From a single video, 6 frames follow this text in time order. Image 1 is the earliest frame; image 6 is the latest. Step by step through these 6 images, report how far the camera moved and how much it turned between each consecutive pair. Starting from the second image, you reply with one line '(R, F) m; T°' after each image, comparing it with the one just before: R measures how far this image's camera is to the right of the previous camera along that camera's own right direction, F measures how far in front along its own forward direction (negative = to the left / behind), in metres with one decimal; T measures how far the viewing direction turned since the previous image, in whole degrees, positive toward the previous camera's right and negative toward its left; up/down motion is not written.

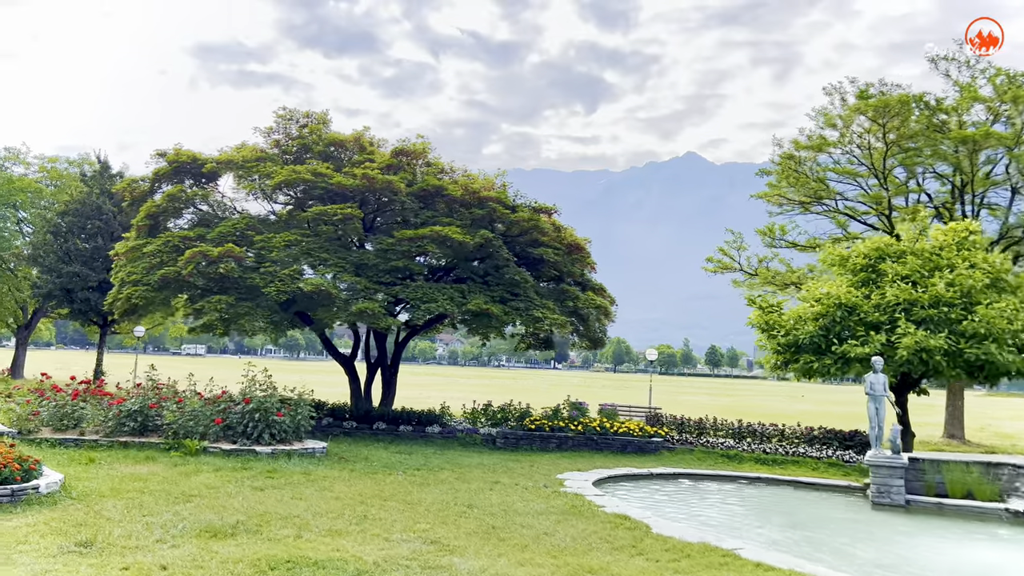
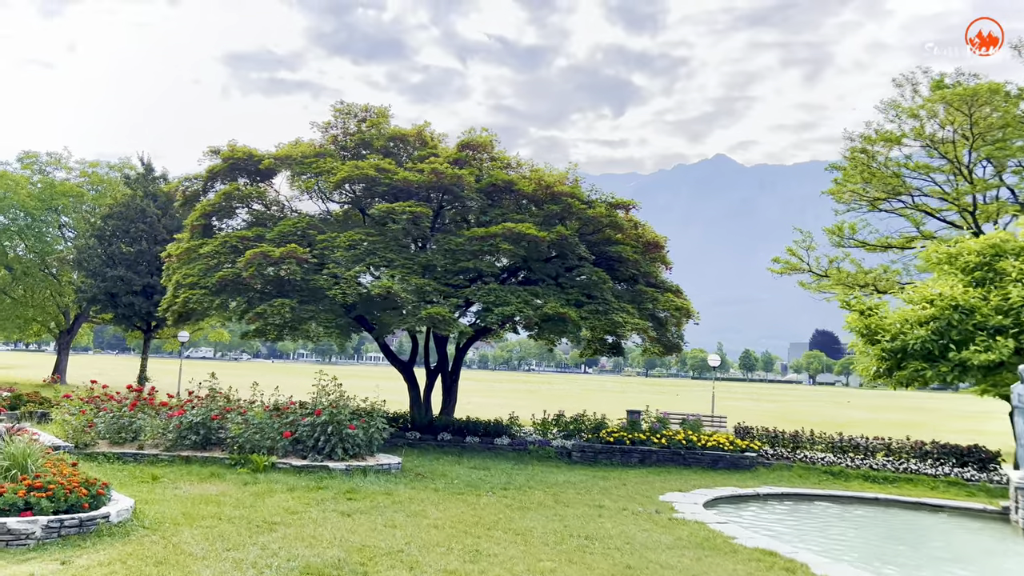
(-0.9, +1.1) m; -2°
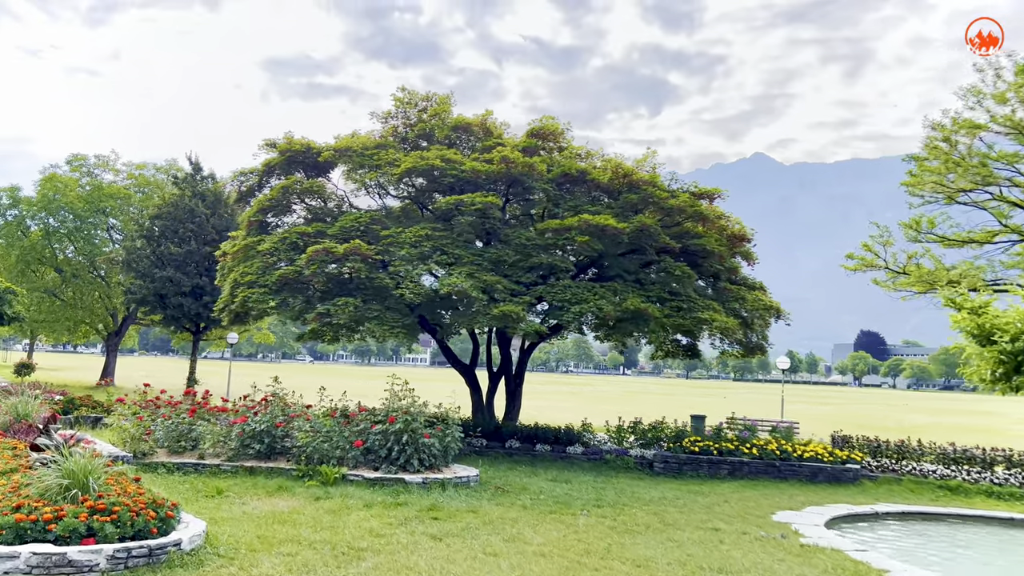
(-0.7, +1.0) m; -3°
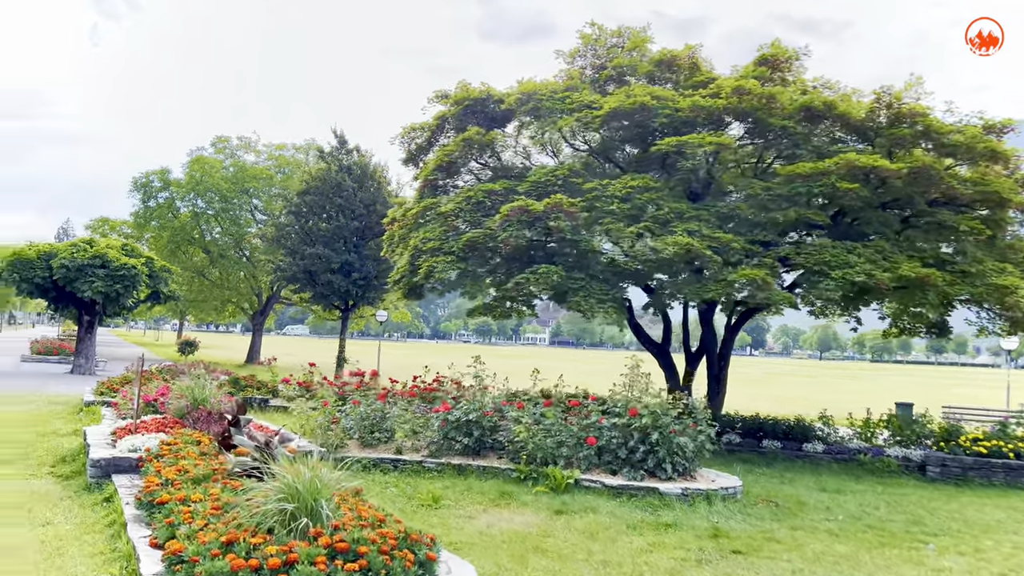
(-1.7, +2.2) m; -8°
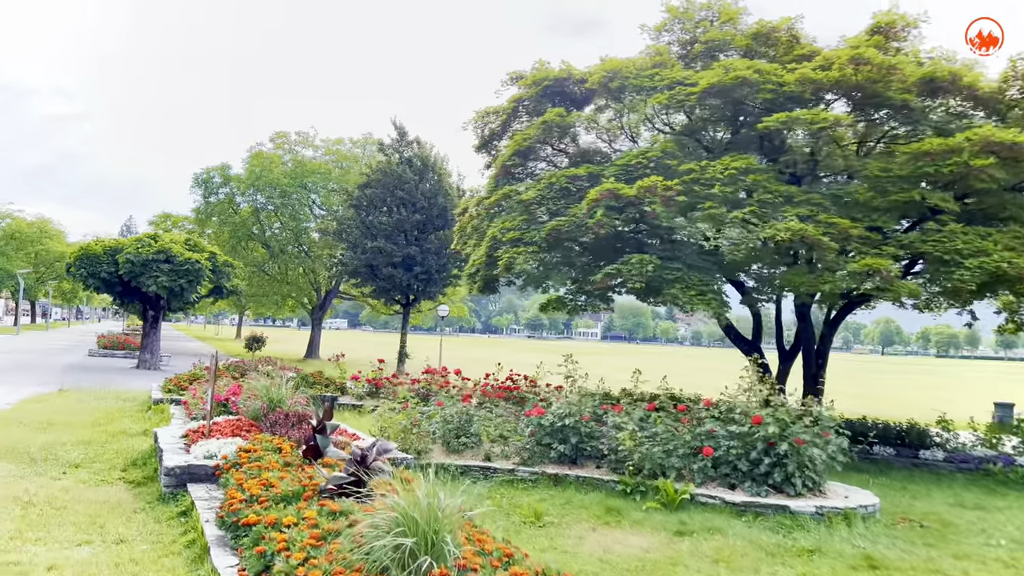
(-0.5, +0.8) m; -4°
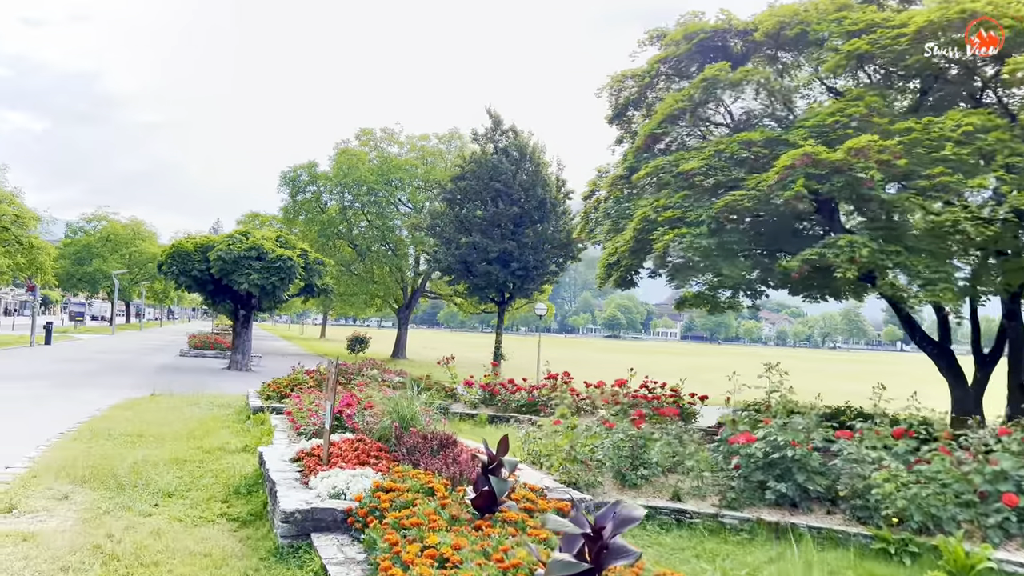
(-1.0, +1.9) m; -5°
